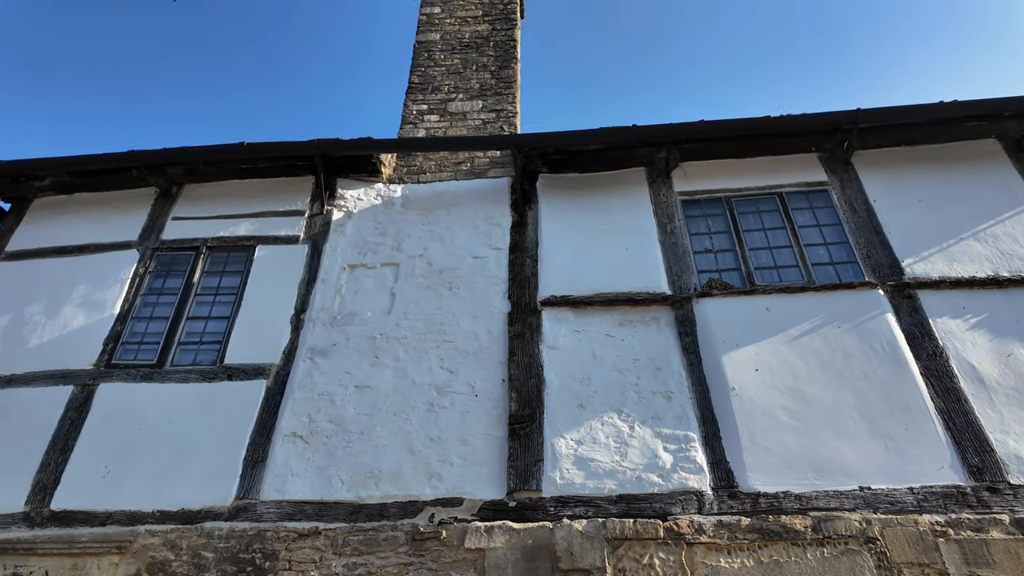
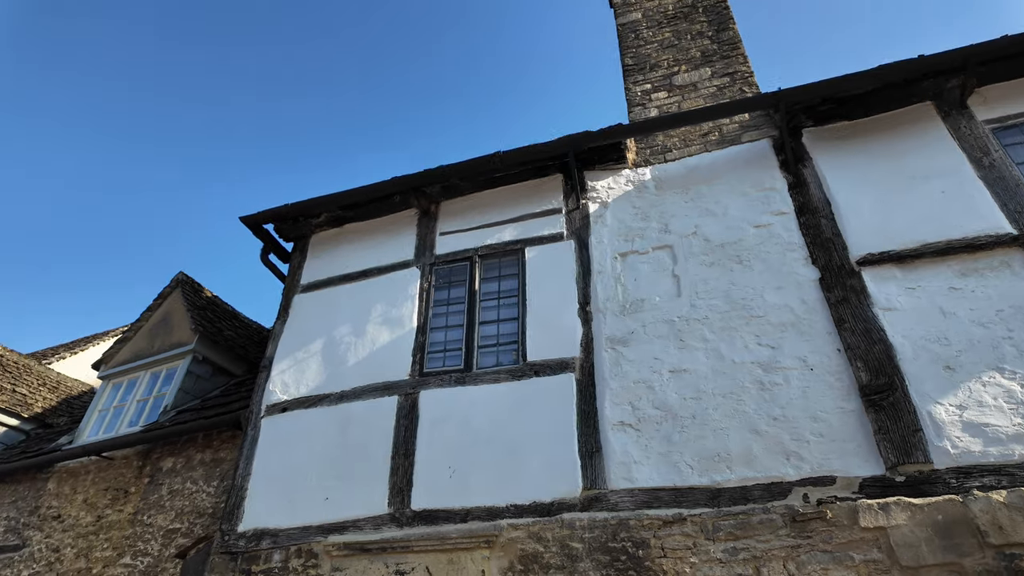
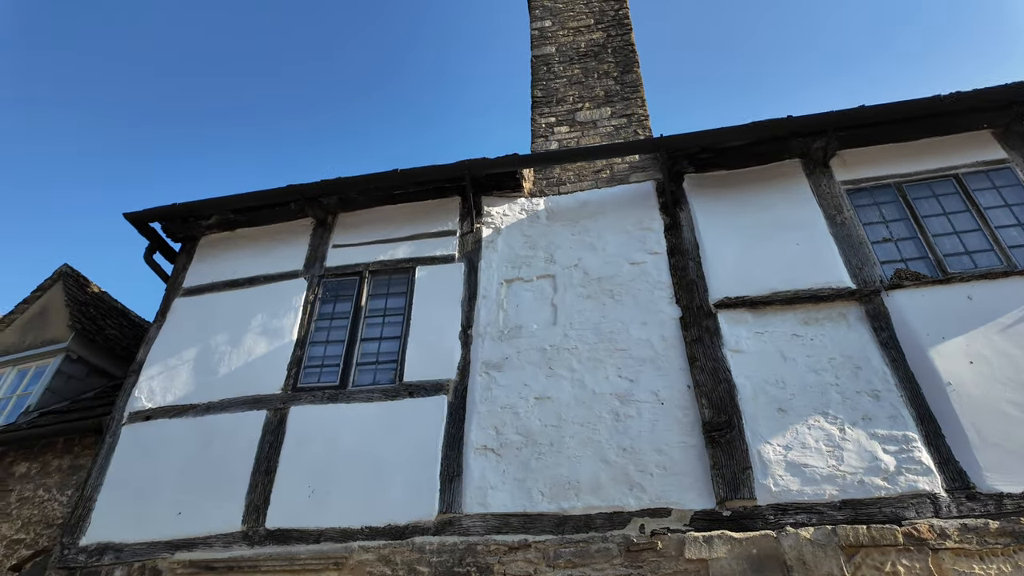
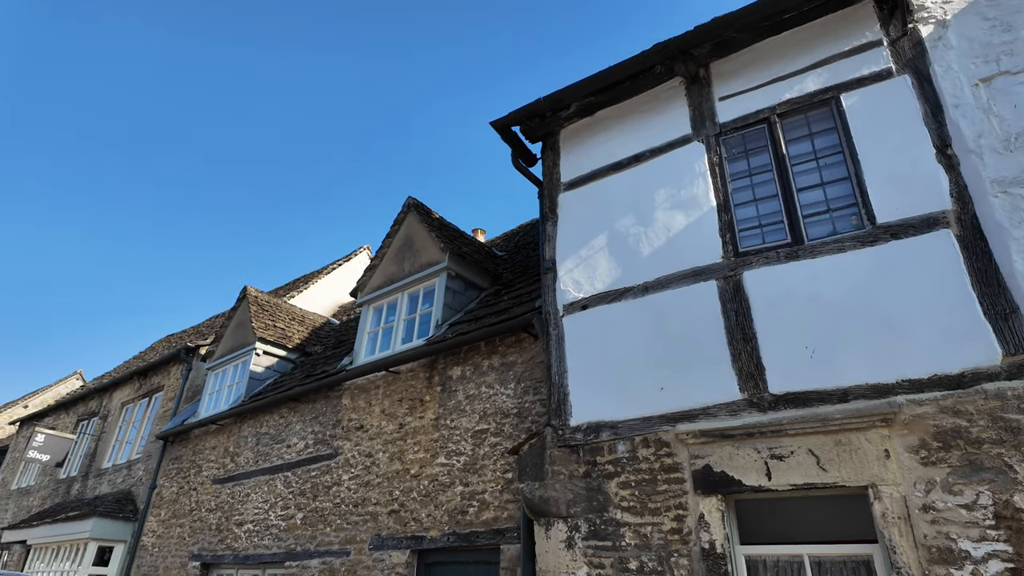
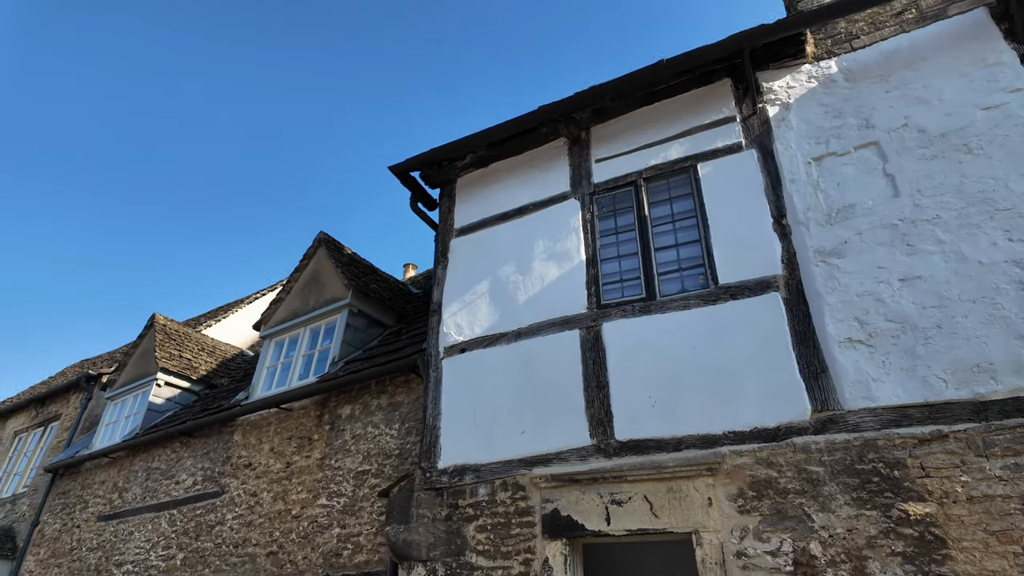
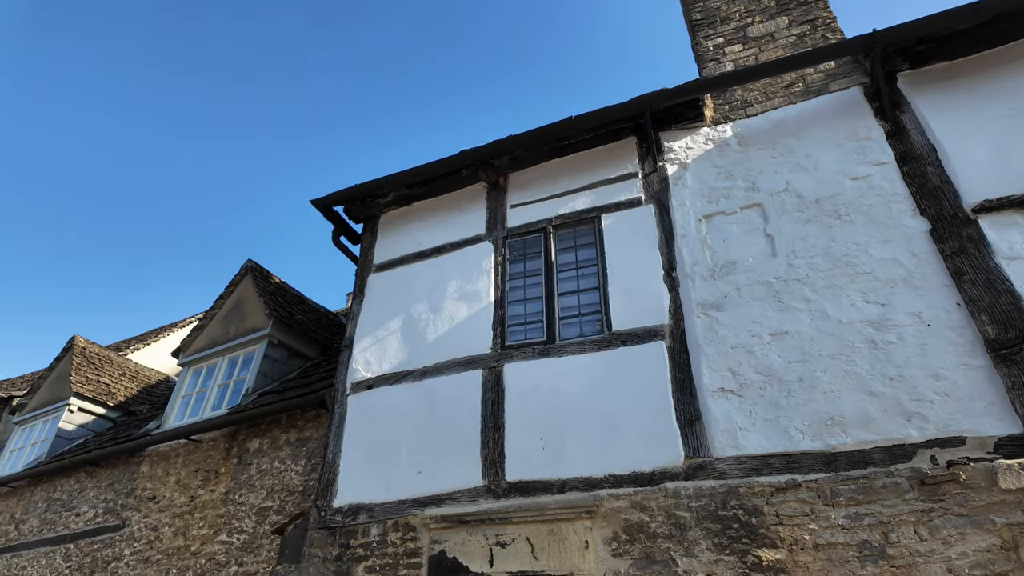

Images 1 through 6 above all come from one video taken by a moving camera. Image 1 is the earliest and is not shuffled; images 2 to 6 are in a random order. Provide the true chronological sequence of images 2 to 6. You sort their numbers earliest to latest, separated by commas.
3, 2, 6, 5, 4
